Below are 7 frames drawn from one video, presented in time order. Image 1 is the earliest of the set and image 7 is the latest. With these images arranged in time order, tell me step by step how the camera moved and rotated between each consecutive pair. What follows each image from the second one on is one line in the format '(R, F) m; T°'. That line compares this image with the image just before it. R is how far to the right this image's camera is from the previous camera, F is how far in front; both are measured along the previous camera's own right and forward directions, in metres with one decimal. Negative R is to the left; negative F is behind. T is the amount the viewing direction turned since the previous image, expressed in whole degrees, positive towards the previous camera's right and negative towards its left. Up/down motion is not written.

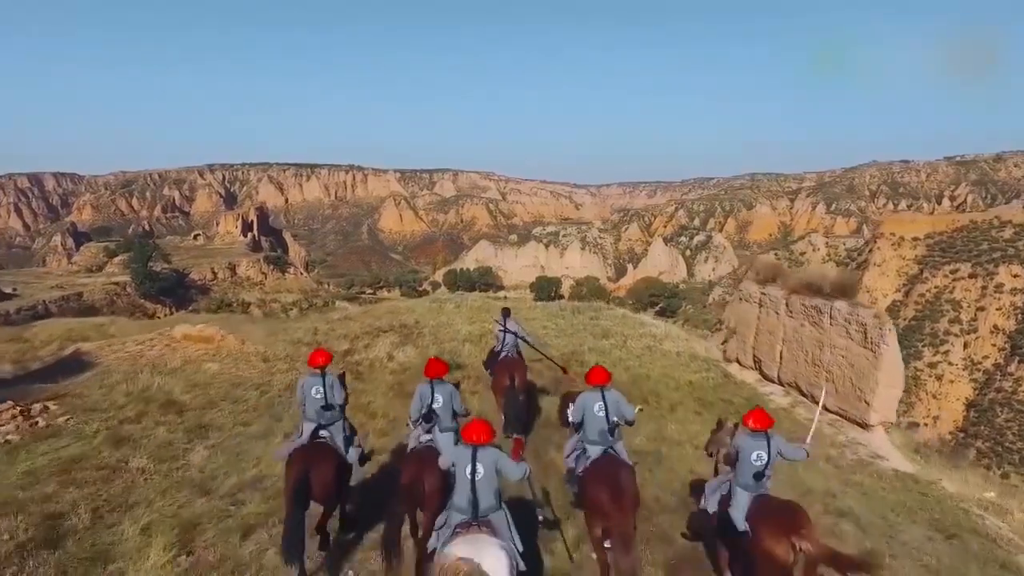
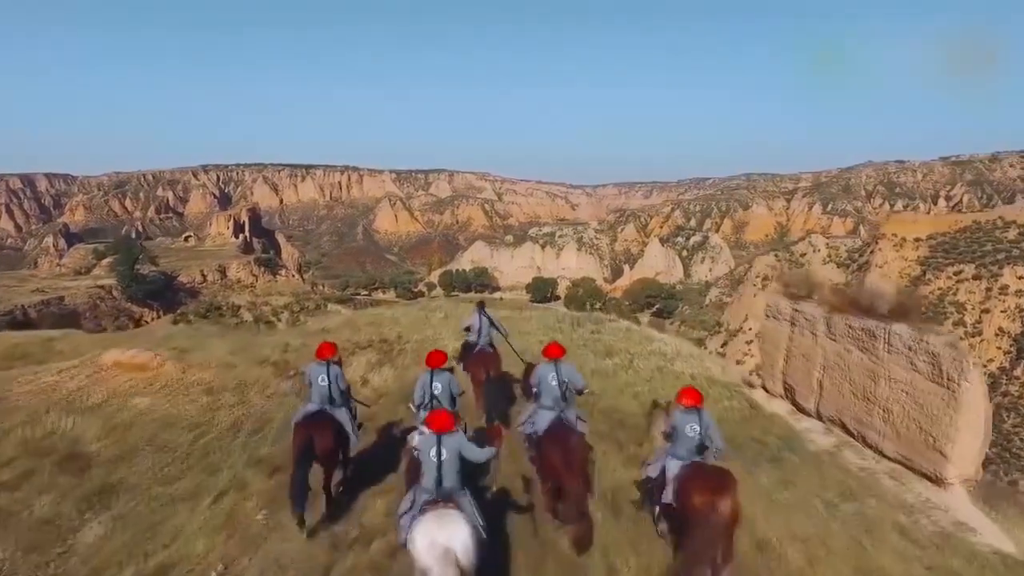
(0.0, +0.4) m; 0°
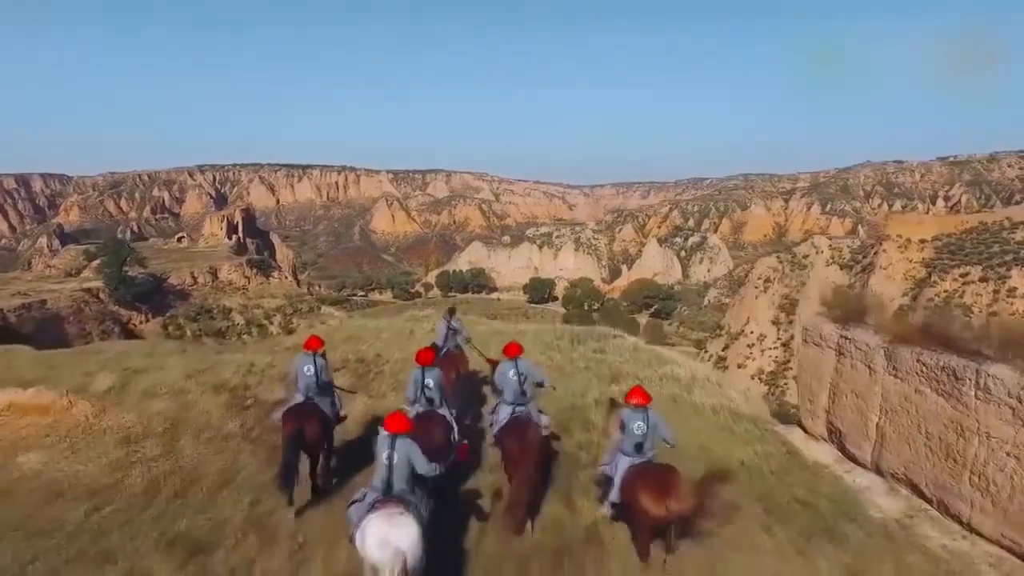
(0.0, +0.5) m; 0°
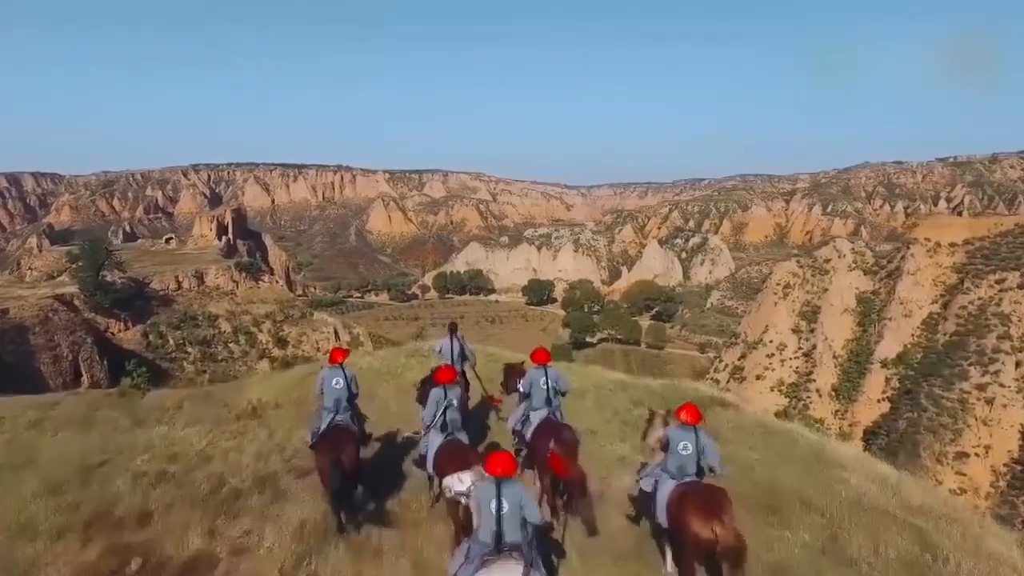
(-0.2, +1.3) m; 0°
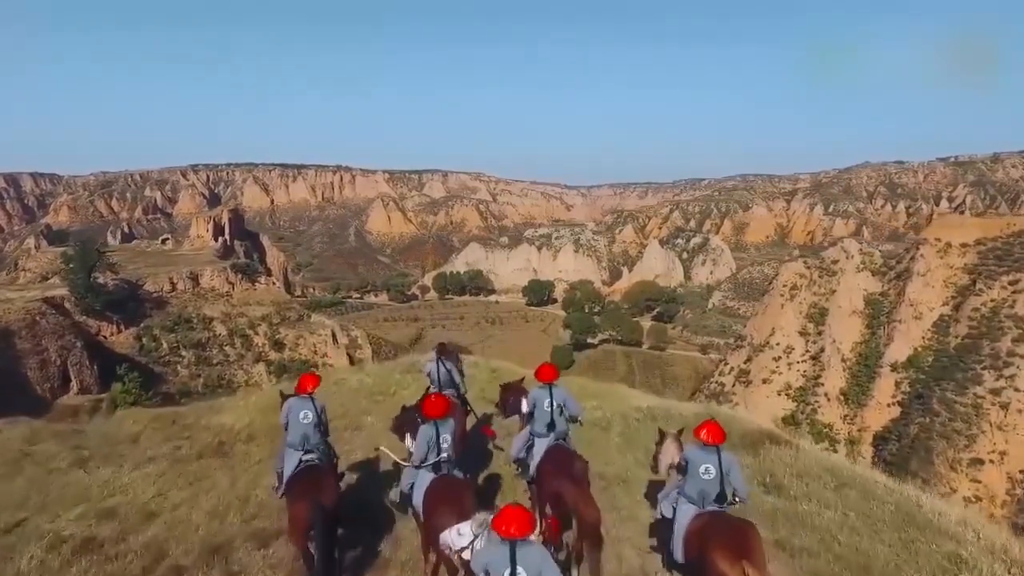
(0.0, +0.4) m; 0°
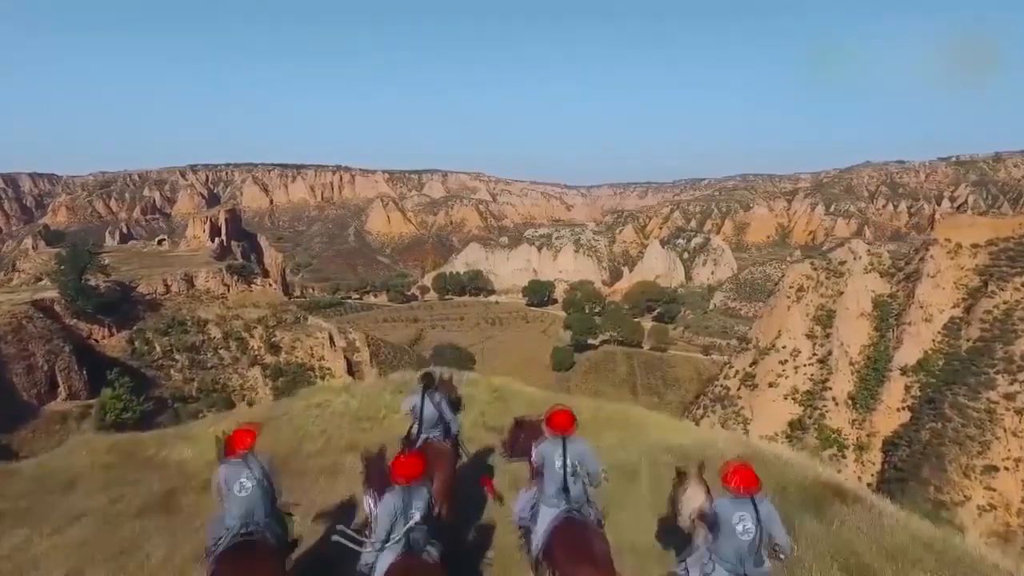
(0.0, +0.4) m; 0°
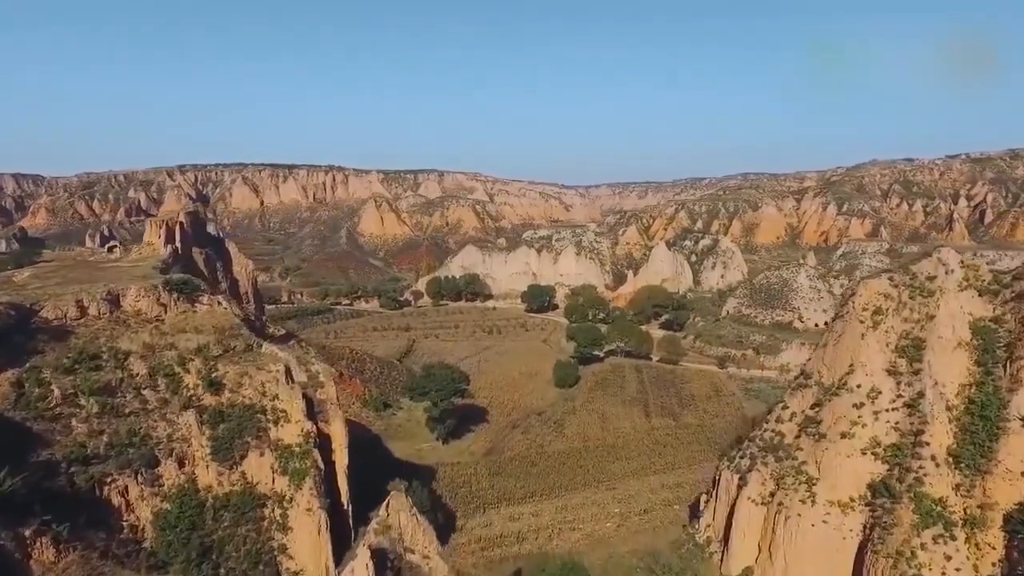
(0.0, +4.4) m; 0°
